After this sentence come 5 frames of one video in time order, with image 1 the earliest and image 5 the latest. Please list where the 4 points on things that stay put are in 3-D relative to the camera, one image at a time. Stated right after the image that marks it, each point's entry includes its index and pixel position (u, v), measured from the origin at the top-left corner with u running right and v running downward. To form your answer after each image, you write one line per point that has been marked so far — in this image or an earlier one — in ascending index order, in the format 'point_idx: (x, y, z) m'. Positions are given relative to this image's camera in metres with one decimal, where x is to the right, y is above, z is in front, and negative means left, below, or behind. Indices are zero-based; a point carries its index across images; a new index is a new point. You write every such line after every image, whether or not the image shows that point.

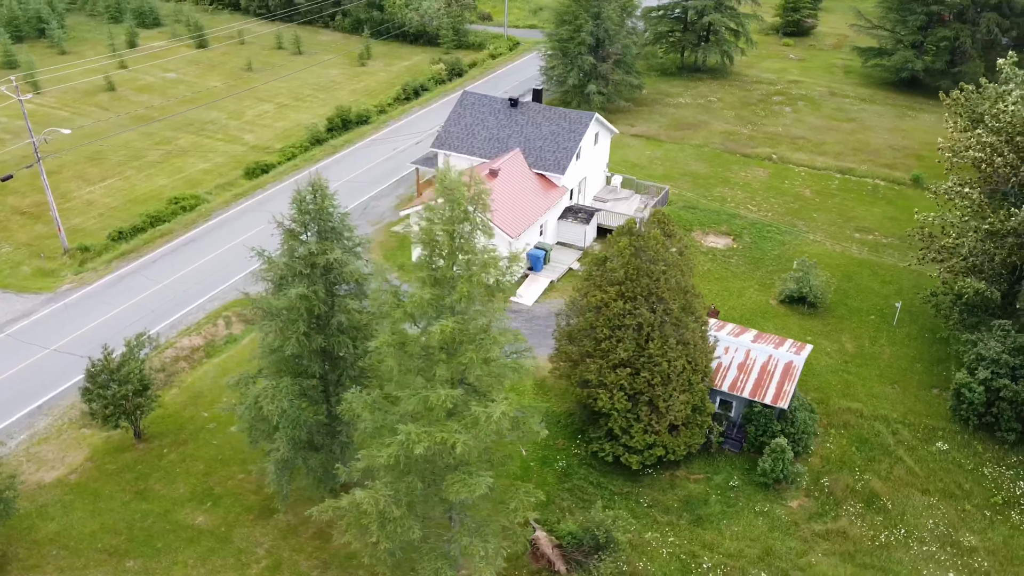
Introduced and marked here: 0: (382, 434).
0: (-2.3, -2.7, +15.5) m
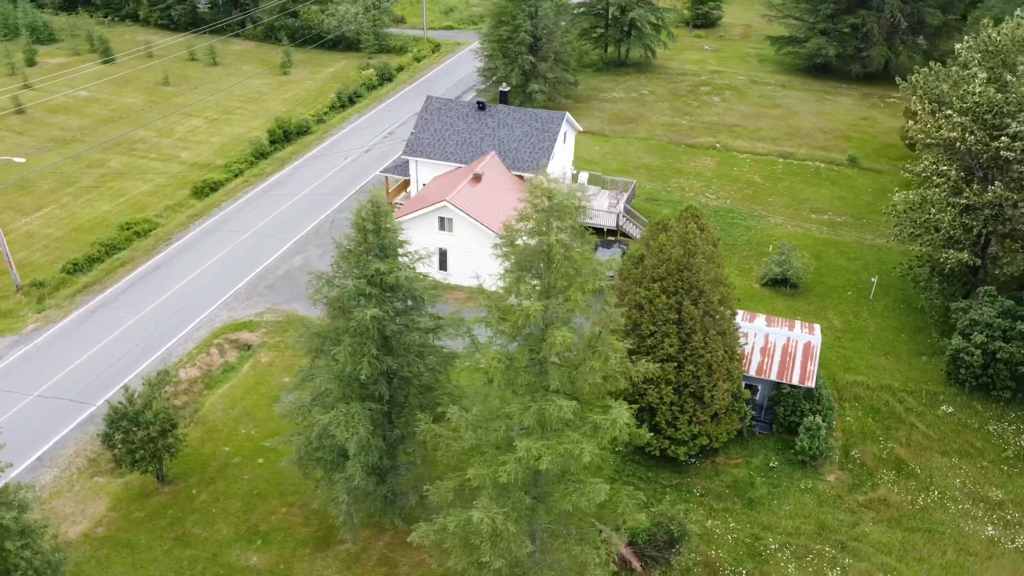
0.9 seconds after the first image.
0: (-0.5, -2.9, +15.2) m
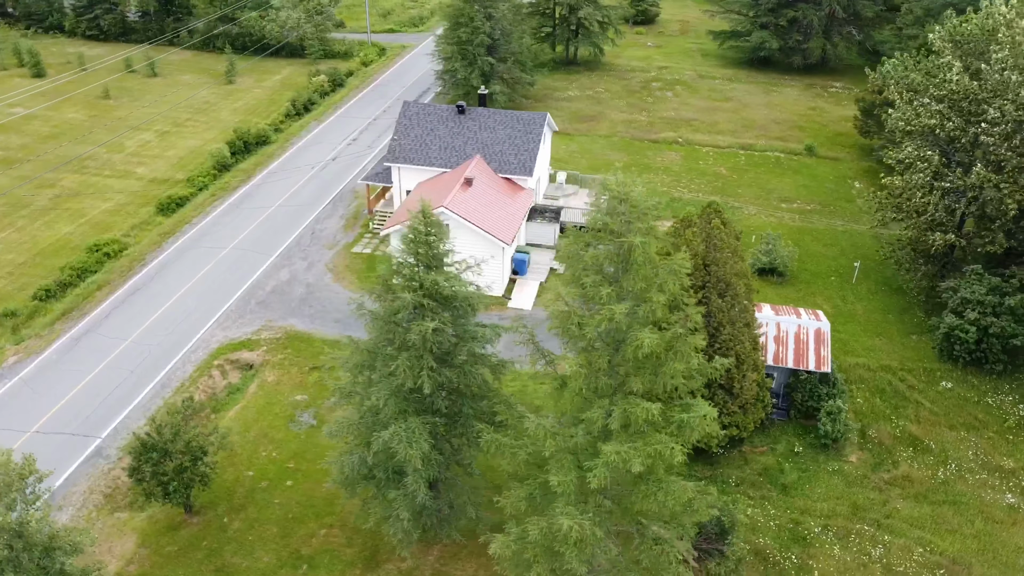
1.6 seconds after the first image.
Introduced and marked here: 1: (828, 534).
0: (+0.9, -3.0, +15.1) m
1: (+7.4, -5.7, +20.0) m
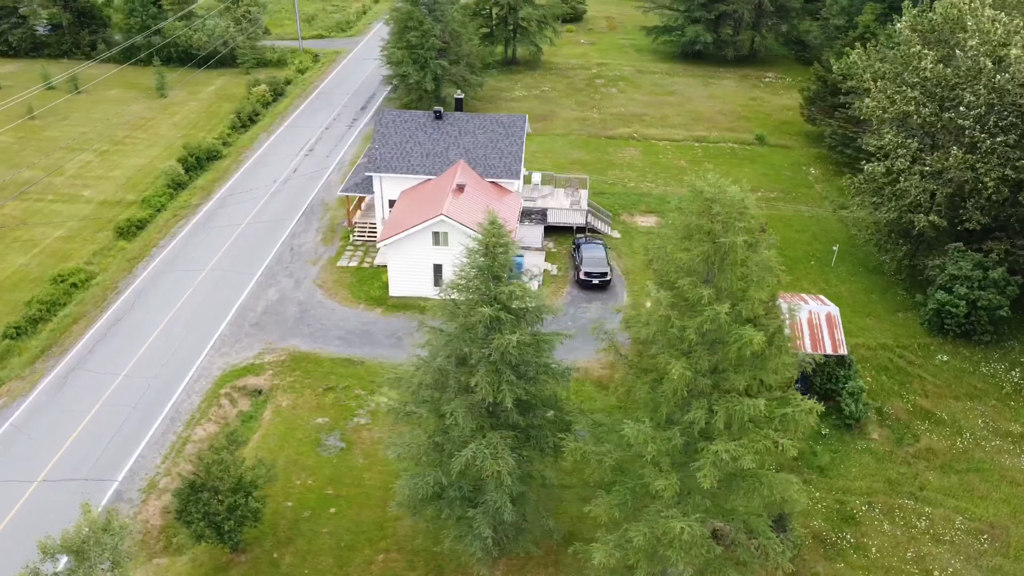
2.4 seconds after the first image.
0: (+2.7, -3.1, +15.1) m
1: (+8.7, -5.4, +20.7) m
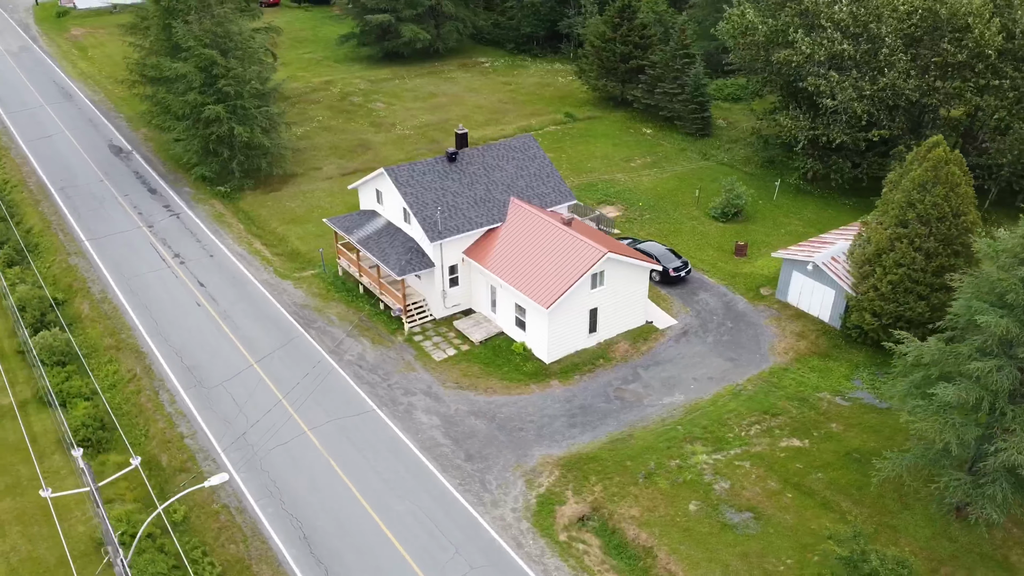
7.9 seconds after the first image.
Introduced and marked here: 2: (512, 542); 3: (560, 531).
0: (+15.0, -1.2, +18.0) m
1: (+17.3, -1.9, +26.1) m
2: (0.0, -5.8, +19.6) m
3: (+1.1, -5.7, +19.9) m
